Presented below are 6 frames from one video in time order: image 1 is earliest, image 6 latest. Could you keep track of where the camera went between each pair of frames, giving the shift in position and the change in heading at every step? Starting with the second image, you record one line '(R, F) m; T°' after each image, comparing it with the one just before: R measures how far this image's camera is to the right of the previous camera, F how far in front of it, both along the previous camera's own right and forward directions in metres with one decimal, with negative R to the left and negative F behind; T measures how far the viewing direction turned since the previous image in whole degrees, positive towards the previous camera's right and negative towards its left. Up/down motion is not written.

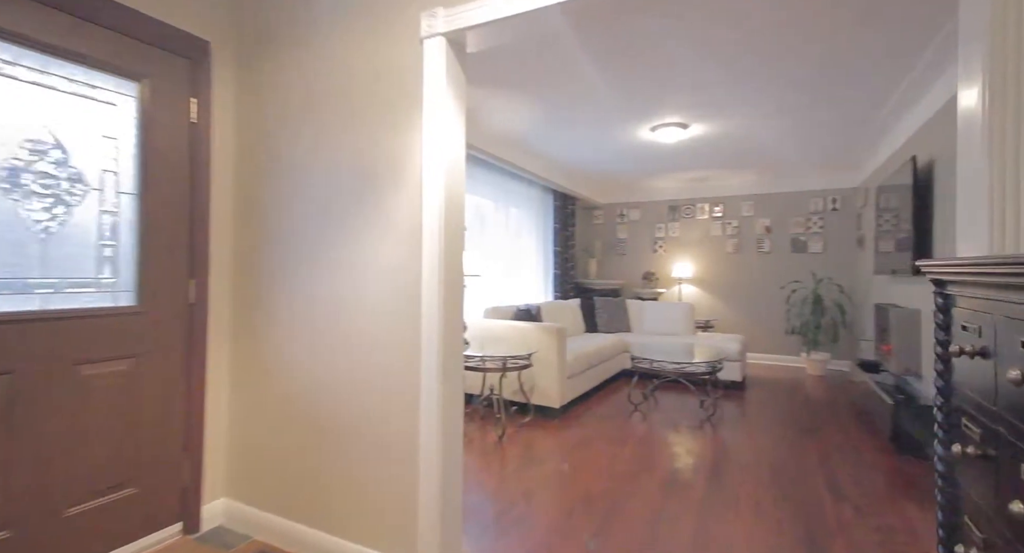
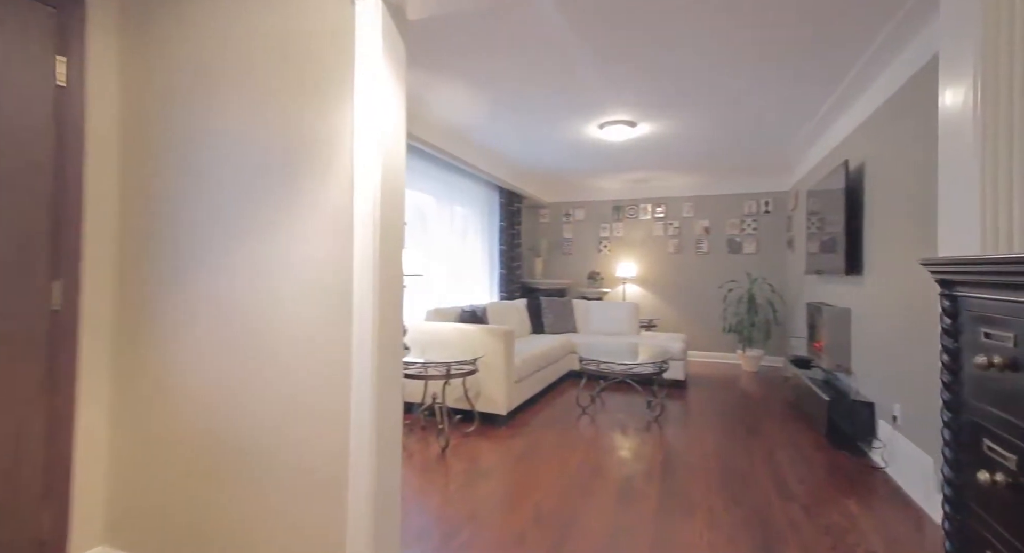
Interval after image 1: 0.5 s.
(0.0, +0.2) m; +7°
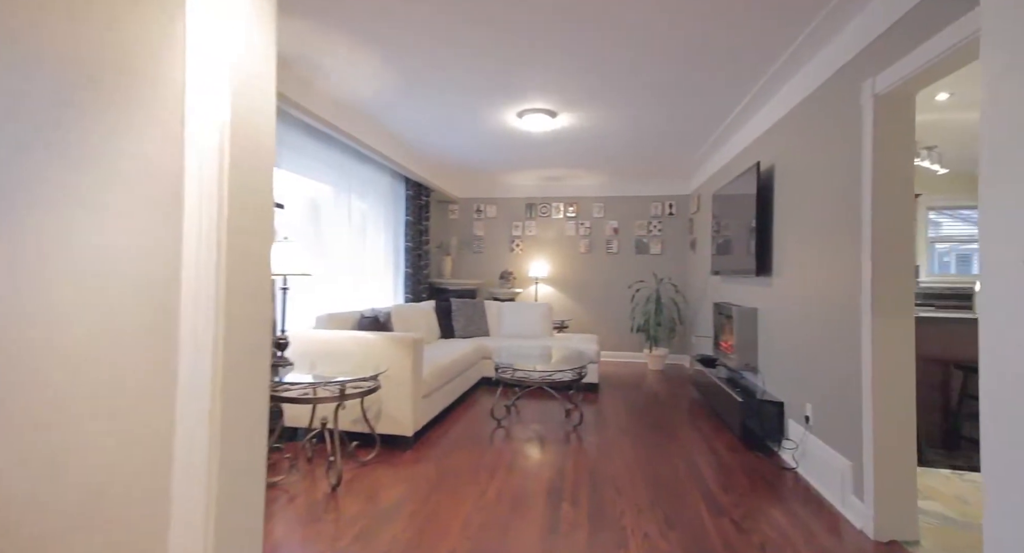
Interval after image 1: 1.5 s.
(0.0, +0.4) m; +12°
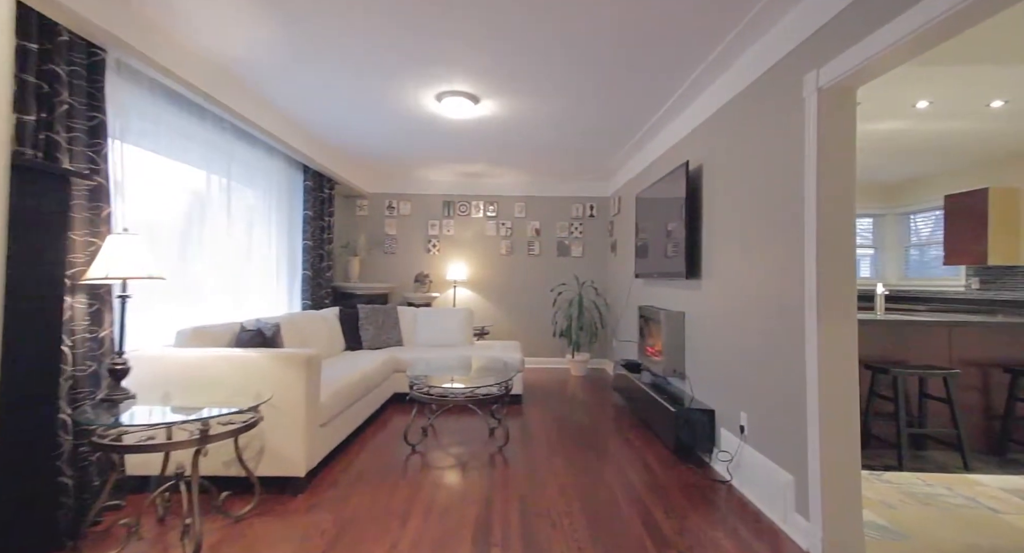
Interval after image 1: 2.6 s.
(0.0, +0.4) m; +11°
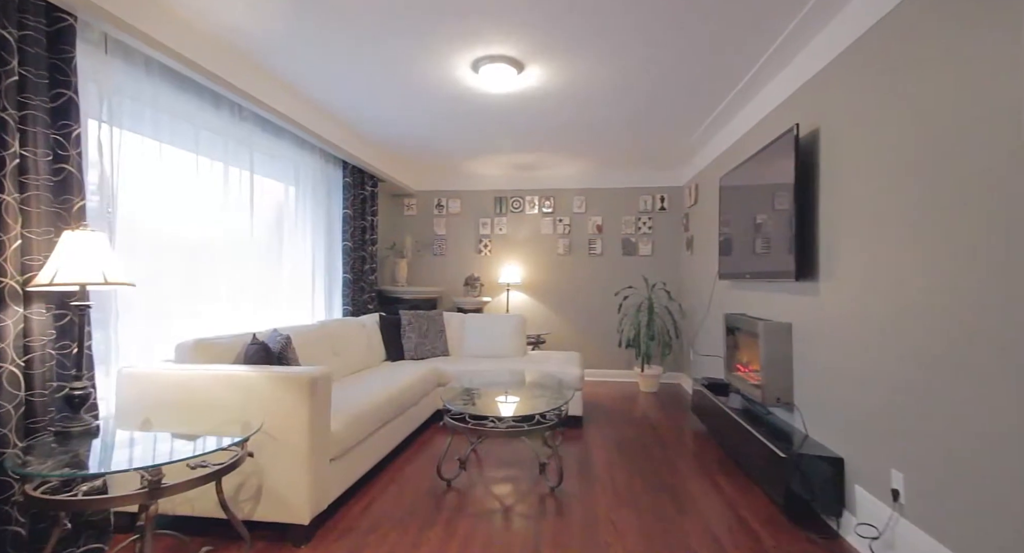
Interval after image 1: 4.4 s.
(+0.1, +0.6) m; -8°
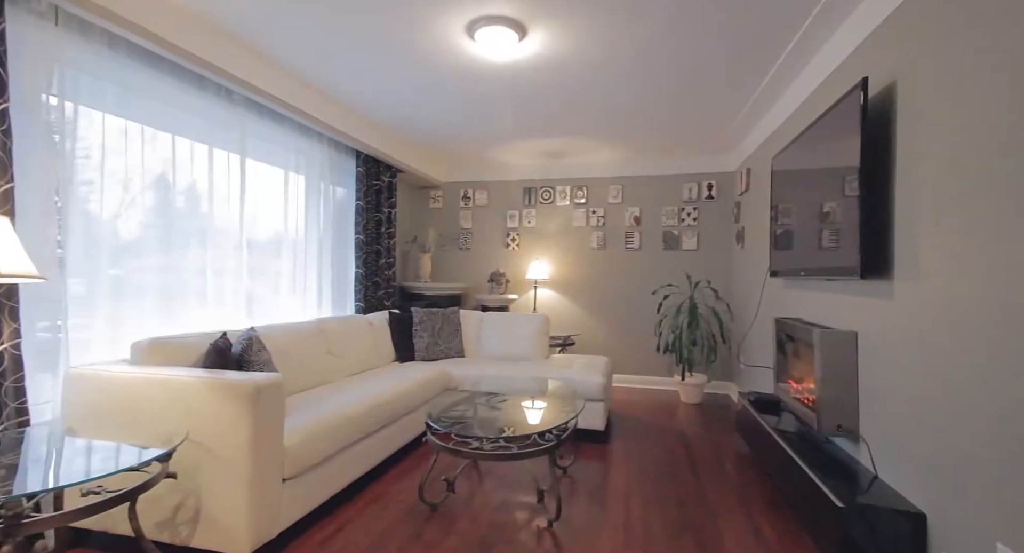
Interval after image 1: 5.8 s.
(+0.3, +0.4) m; -7°
